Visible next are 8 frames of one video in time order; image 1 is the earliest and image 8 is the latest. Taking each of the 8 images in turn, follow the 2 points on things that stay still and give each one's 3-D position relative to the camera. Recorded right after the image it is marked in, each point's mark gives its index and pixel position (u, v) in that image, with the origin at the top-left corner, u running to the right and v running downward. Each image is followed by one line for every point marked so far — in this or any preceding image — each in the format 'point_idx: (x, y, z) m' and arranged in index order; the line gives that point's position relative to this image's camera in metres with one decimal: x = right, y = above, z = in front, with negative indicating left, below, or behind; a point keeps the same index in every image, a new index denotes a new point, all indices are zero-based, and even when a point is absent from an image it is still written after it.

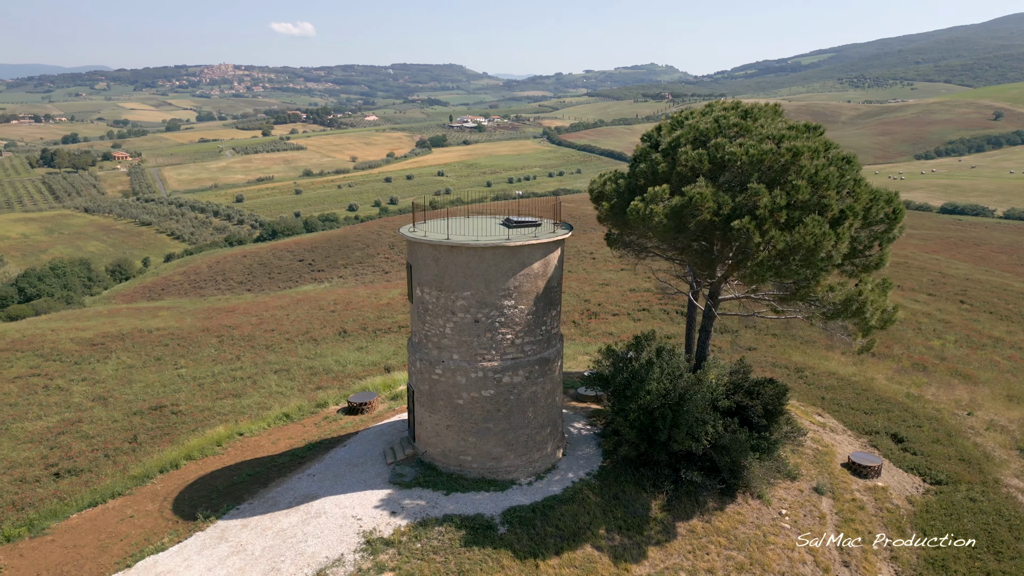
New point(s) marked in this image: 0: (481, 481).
0: (-0.6, -3.4, +13.0) m
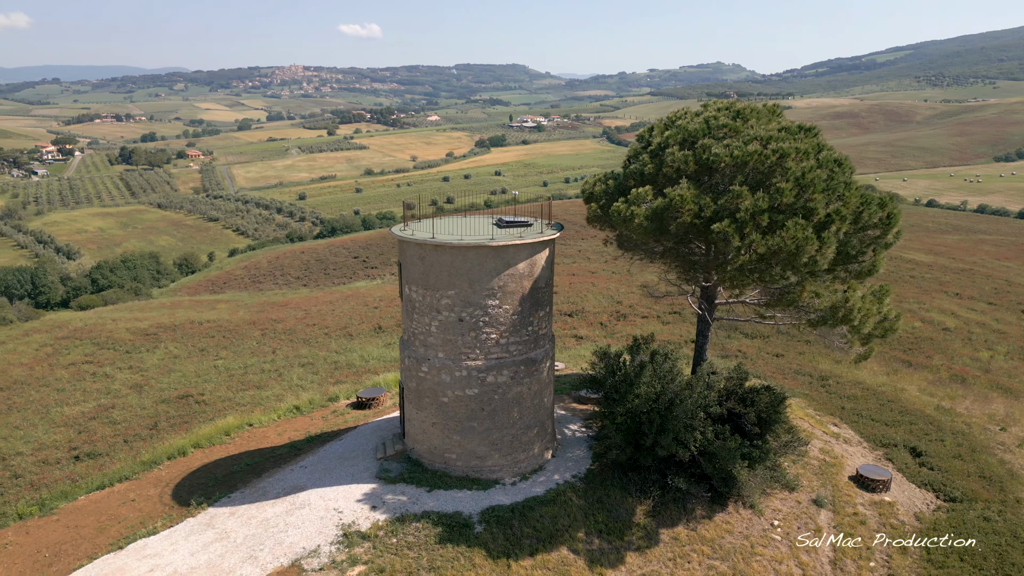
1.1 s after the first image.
0: (-0.9, -3.4, +13.1) m
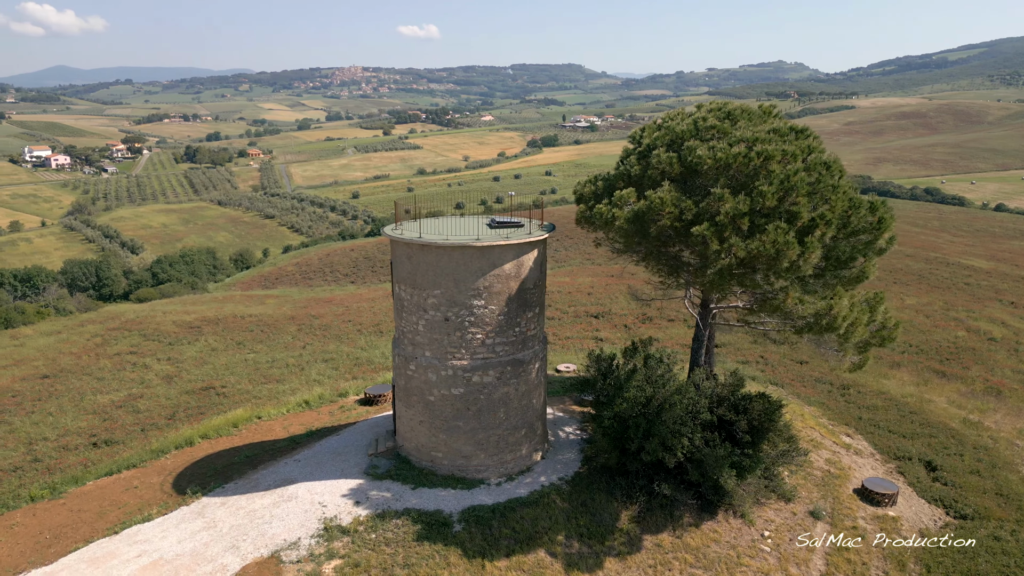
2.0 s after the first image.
0: (-1.1, -3.4, +13.2) m
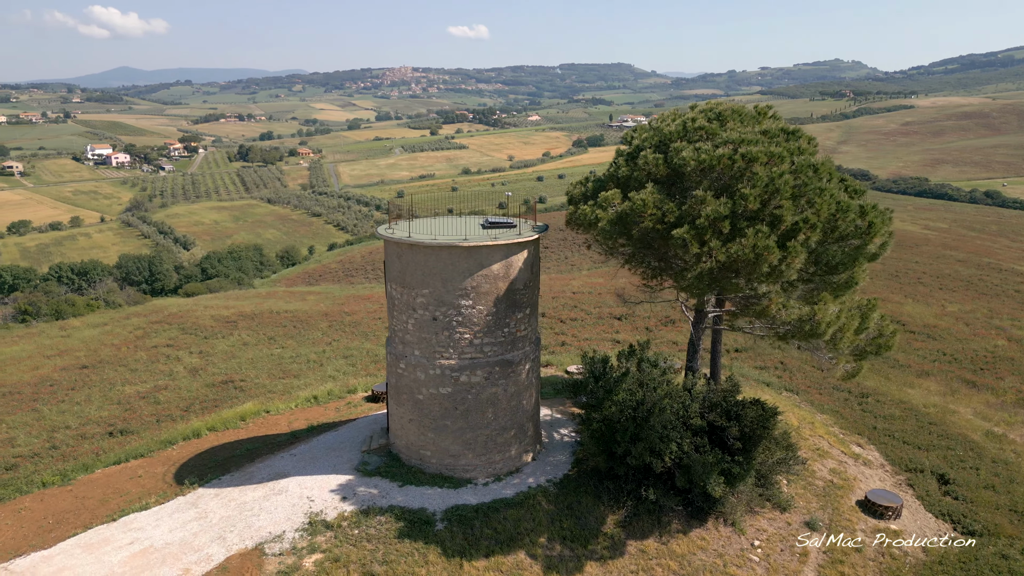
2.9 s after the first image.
0: (-1.3, -3.4, +13.2) m
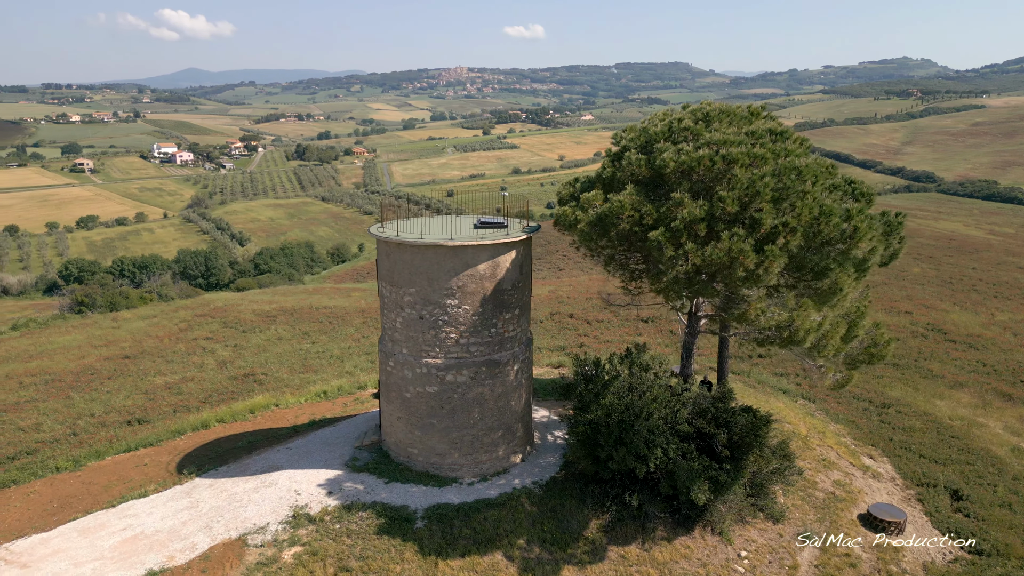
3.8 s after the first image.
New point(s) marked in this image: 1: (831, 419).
0: (-1.6, -3.3, +13.3) m
1: (+8.0, -3.3, +18.6) m
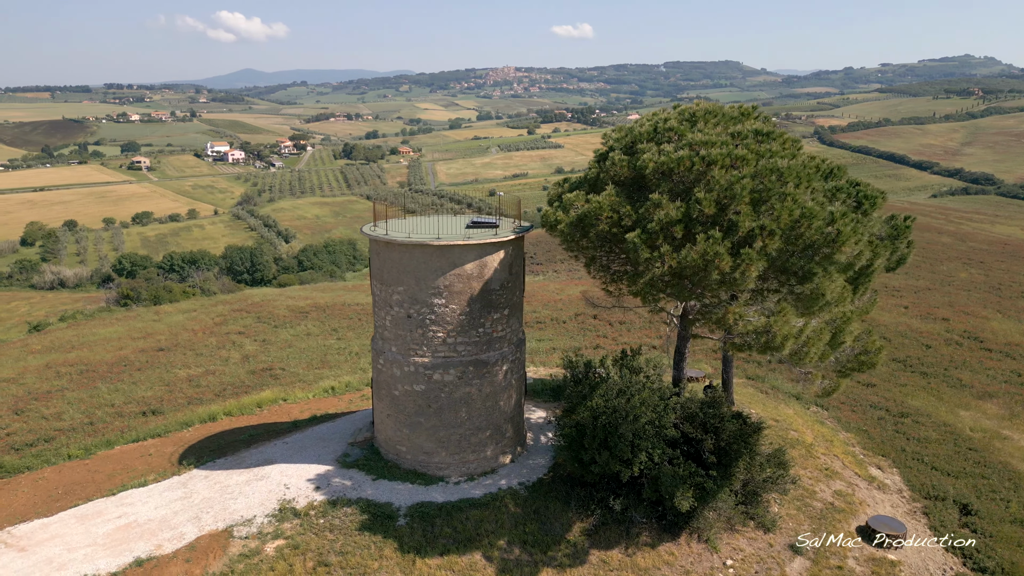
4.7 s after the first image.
0: (-1.8, -3.3, +13.4) m
1: (+8.1, -3.4, +18.1) m
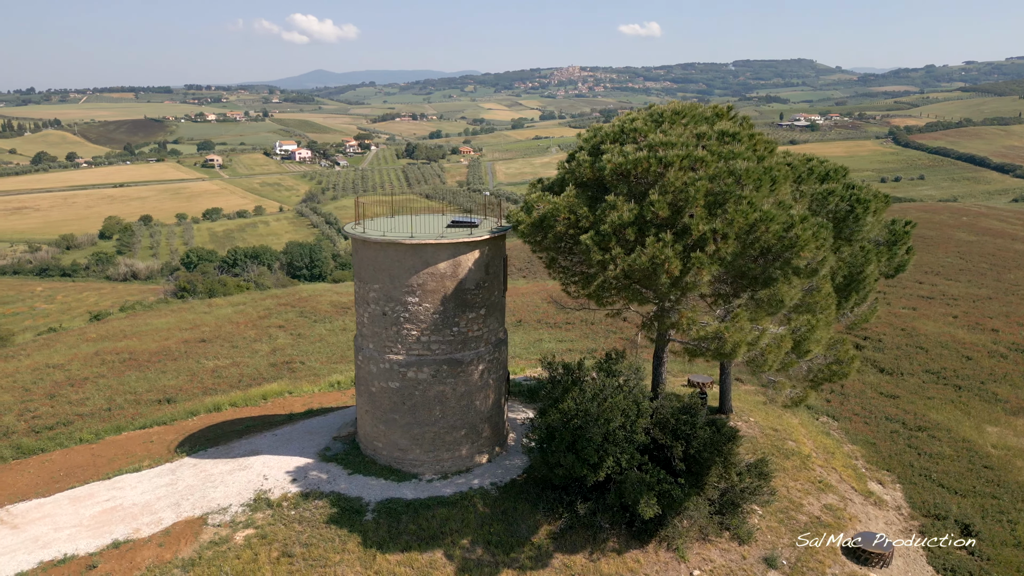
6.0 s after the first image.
0: (-2.3, -3.3, +13.5) m
1: (+7.9, -3.6, +17.4) m
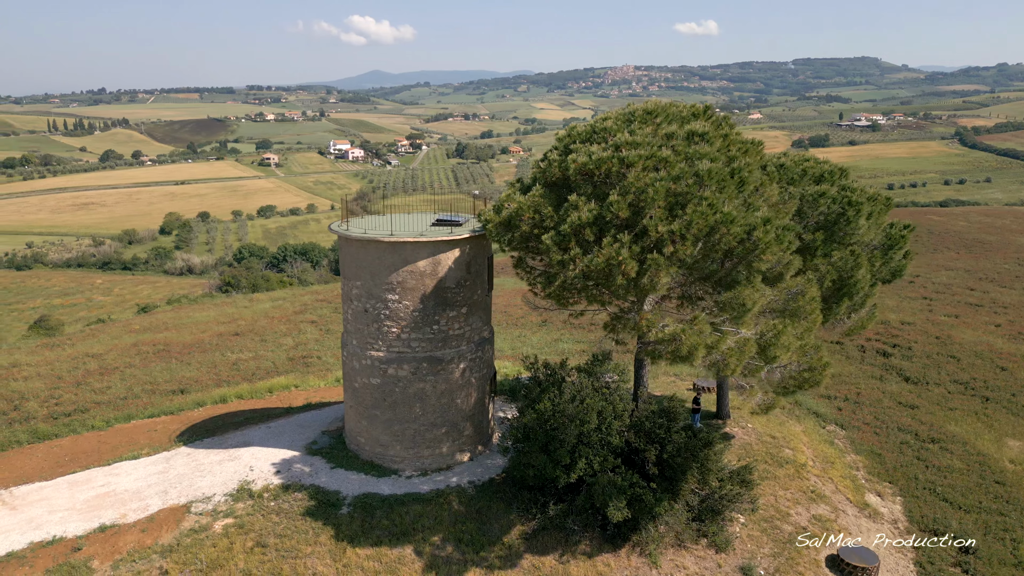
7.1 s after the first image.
0: (-2.6, -3.2, +13.7) m
1: (+7.8, -3.7, +16.9) m
